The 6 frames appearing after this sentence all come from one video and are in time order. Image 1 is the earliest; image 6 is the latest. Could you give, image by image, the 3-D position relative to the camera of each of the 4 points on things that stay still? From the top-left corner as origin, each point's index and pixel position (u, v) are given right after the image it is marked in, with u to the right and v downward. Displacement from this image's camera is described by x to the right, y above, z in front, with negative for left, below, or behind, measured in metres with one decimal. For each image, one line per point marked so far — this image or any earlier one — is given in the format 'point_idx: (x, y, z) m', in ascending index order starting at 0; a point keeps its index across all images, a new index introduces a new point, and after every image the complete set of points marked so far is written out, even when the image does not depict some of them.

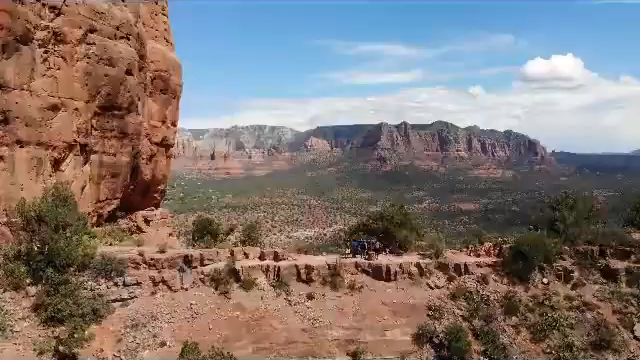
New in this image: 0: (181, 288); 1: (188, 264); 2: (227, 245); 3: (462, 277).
0: (-3.8, -3.0, +16.0) m
1: (-3.8, -2.4, +16.4) m
2: (-3.2, -2.3, +19.7) m
3: (+4.6, -3.2, +18.7) m
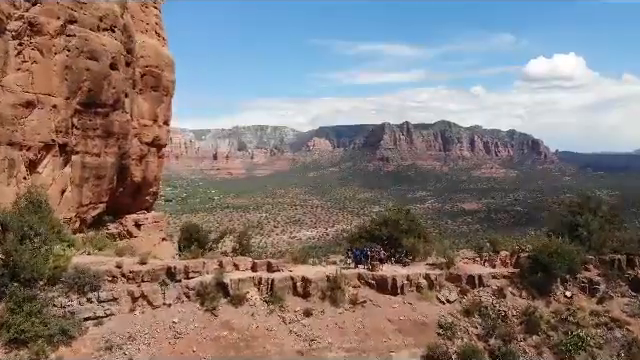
0: (-3.9, -3.1, +14.4) m
1: (-3.8, -2.5, +14.9) m
2: (-3.2, -2.4, +18.2) m
3: (+4.6, -3.3, +17.1) m
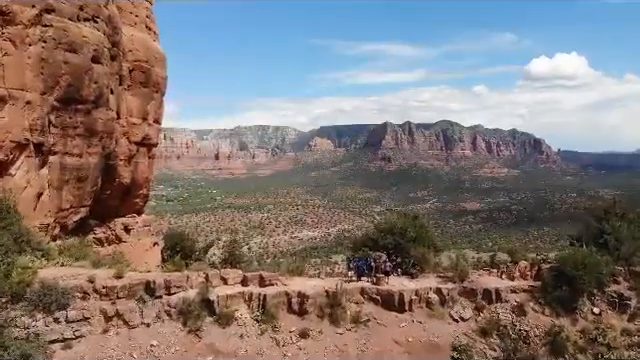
0: (-3.9, -3.2, +12.9) m
1: (-3.8, -2.6, +13.3) m
2: (-3.3, -2.5, +16.6) m
3: (+4.6, -3.3, +15.5) m
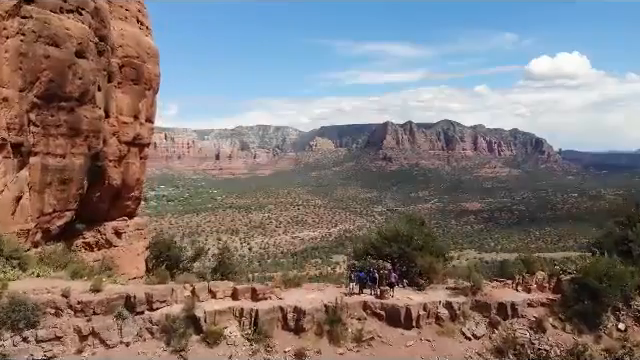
0: (-4.0, -3.2, +11.7) m
1: (-3.9, -2.6, +12.2) m
2: (-3.3, -2.5, +15.5) m
3: (+4.5, -3.4, +14.4) m
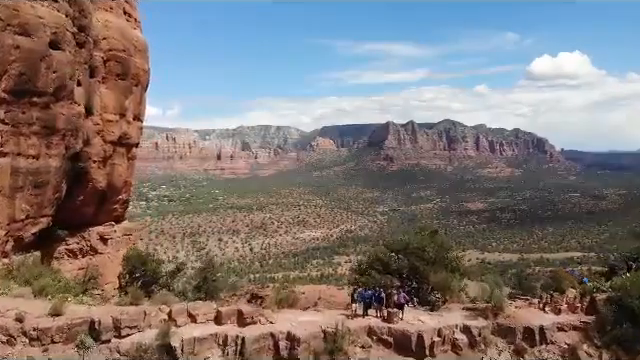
0: (-4.0, -3.3, +10.1) m
1: (-3.9, -2.7, +10.5) m
2: (-3.3, -2.6, +13.8) m
3: (+4.5, -3.5, +12.7) m
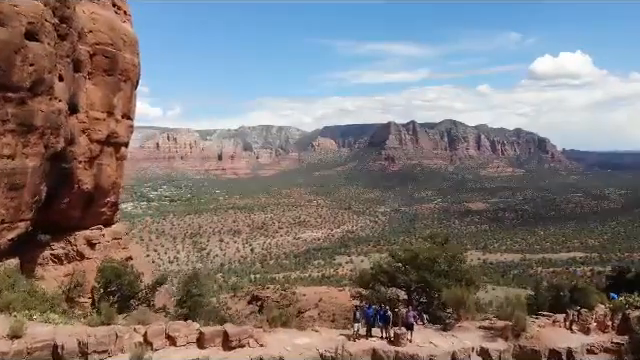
0: (-4.0, -3.4, +8.9) m
1: (-4.0, -2.8, +9.3) m
2: (-3.4, -2.6, +12.6) m
3: (+4.5, -3.5, +11.4) m
